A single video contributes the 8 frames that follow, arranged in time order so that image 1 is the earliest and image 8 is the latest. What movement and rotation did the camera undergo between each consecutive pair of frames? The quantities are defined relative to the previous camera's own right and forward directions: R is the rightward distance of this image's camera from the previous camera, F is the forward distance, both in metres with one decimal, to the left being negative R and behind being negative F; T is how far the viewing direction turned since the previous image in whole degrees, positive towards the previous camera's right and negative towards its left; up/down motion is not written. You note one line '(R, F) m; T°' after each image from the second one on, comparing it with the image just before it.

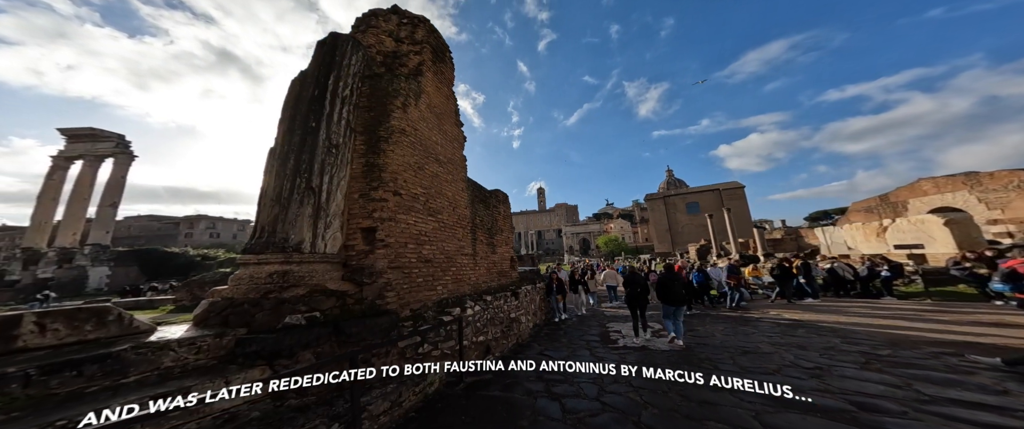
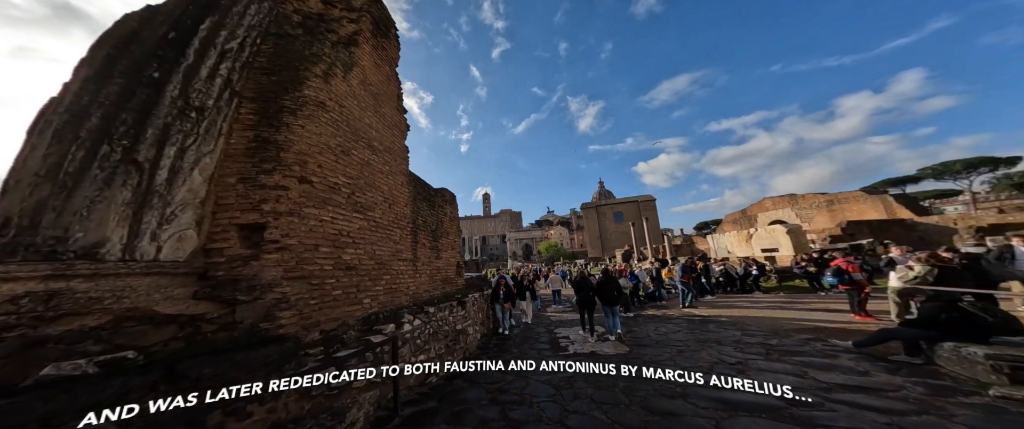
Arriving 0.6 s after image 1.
(0.0, +0.2) m; +10°
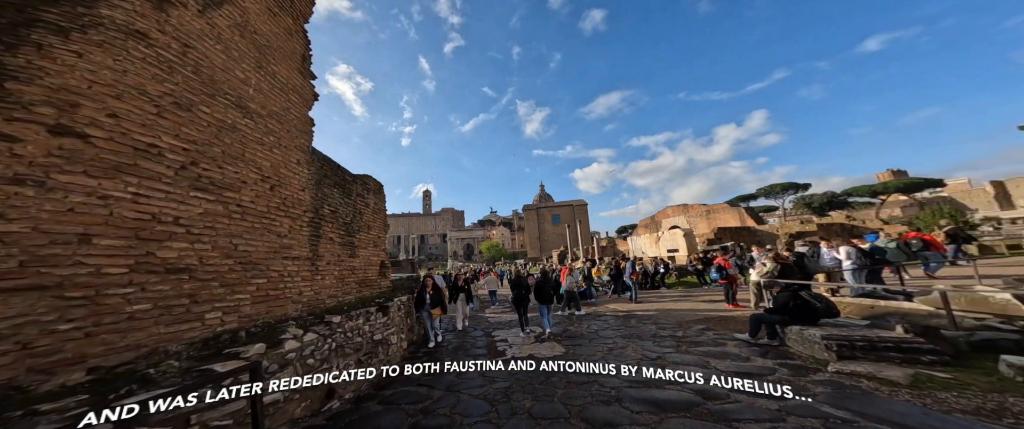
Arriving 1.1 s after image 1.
(+0.1, +0.2) m; +11°
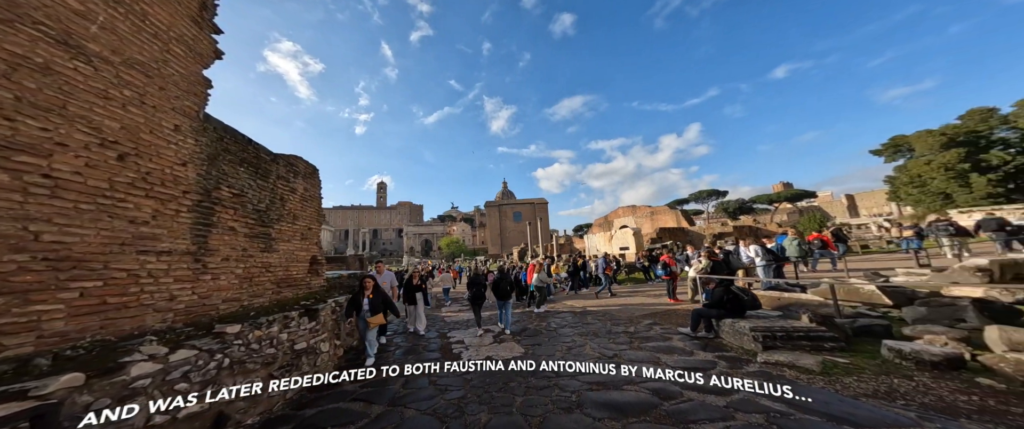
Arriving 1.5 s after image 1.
(0.0, +0.2) m; +8°
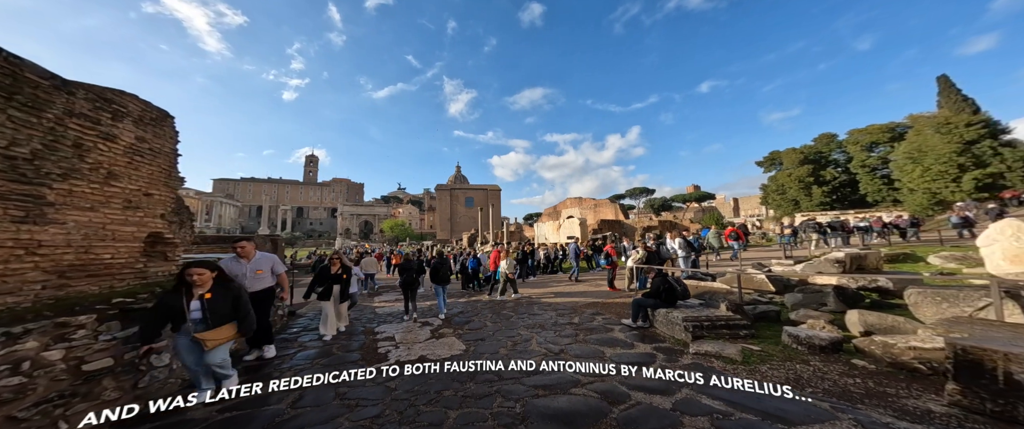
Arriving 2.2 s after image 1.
(0.0, +0.4) m; +10°
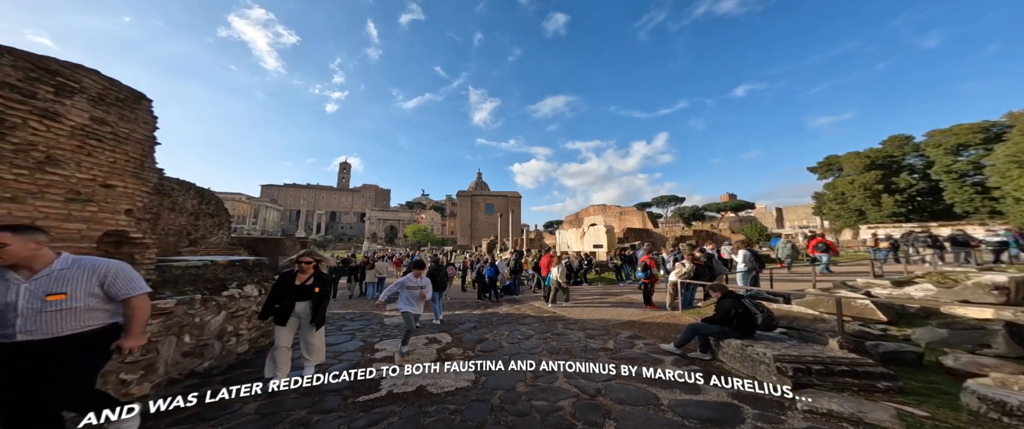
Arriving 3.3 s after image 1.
(-0.1, +1.0) m; -4°
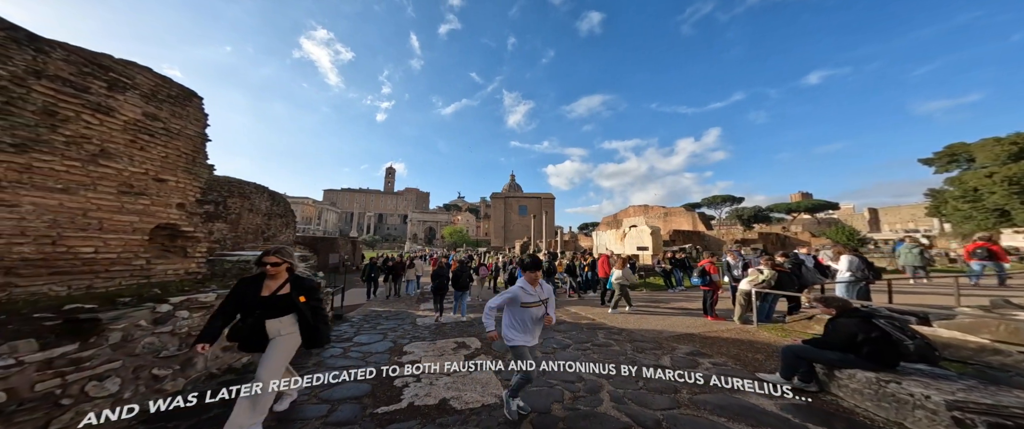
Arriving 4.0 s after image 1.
(-0.2, +0.7) m; -7°
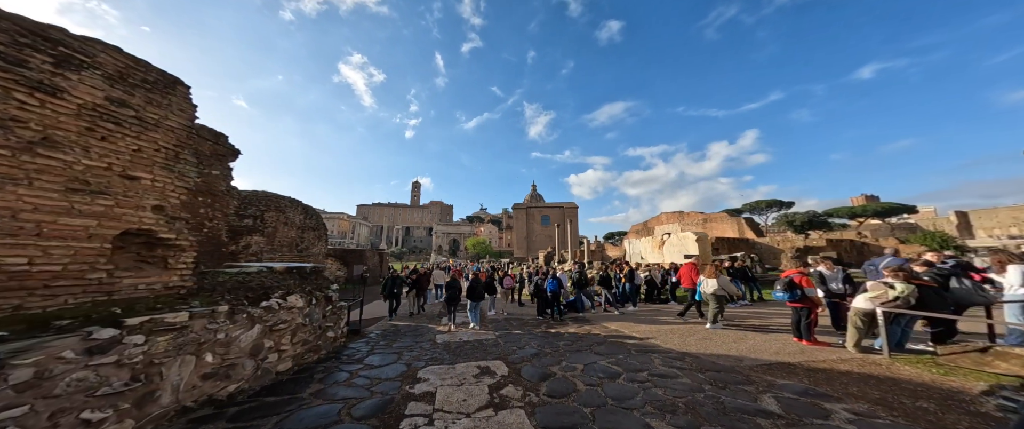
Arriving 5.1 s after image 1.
(-0.2, +1.5) m; -4°
